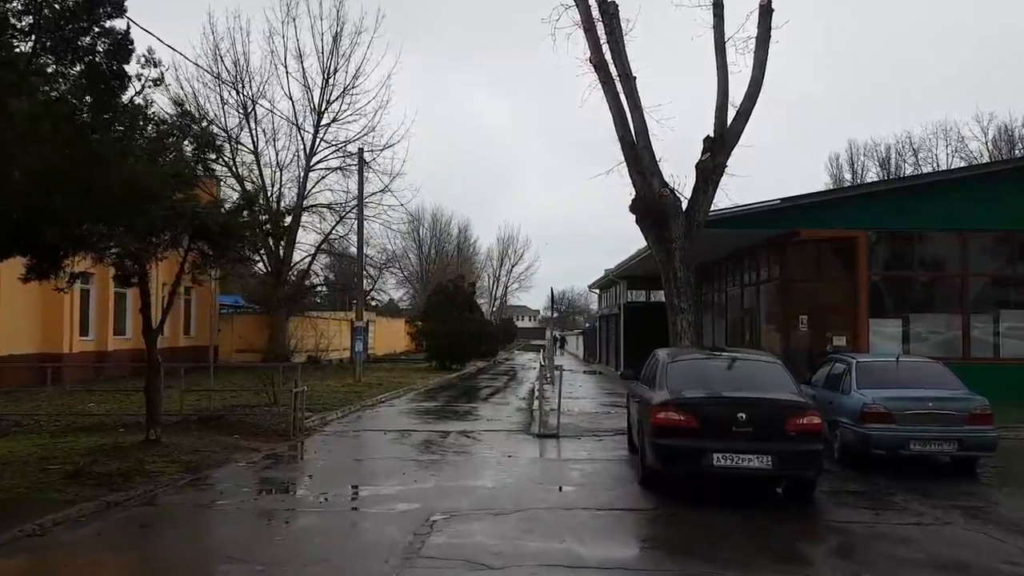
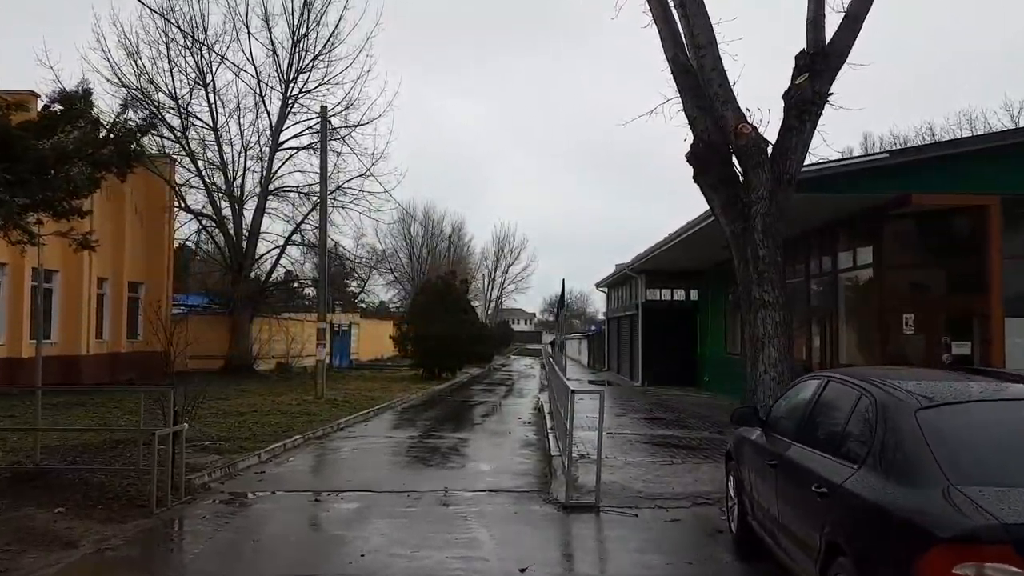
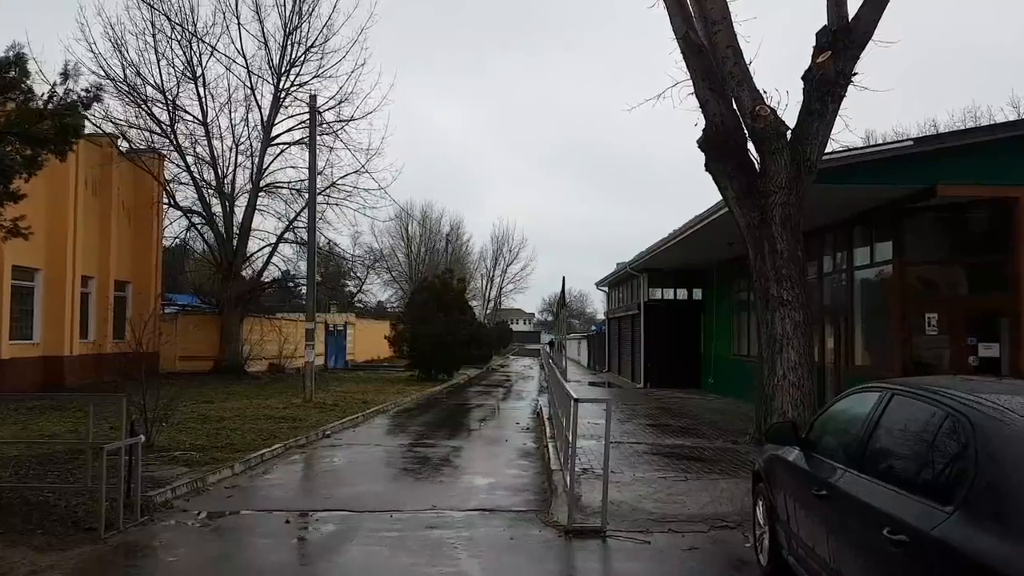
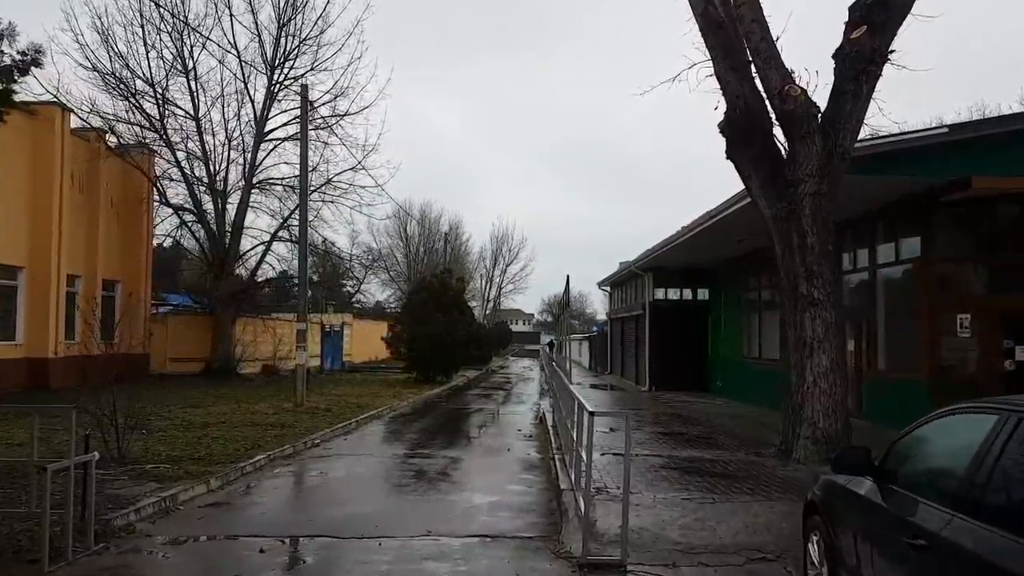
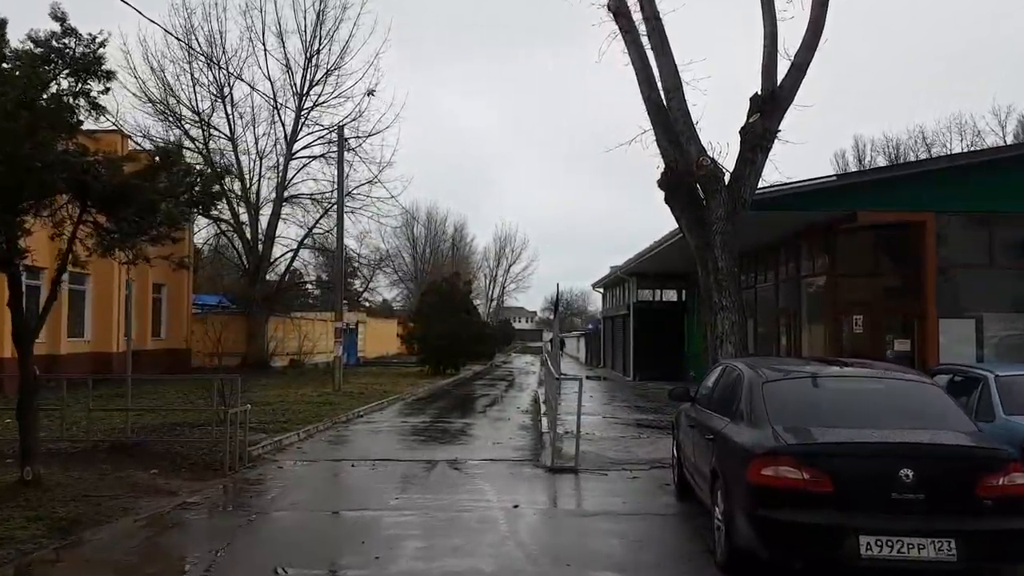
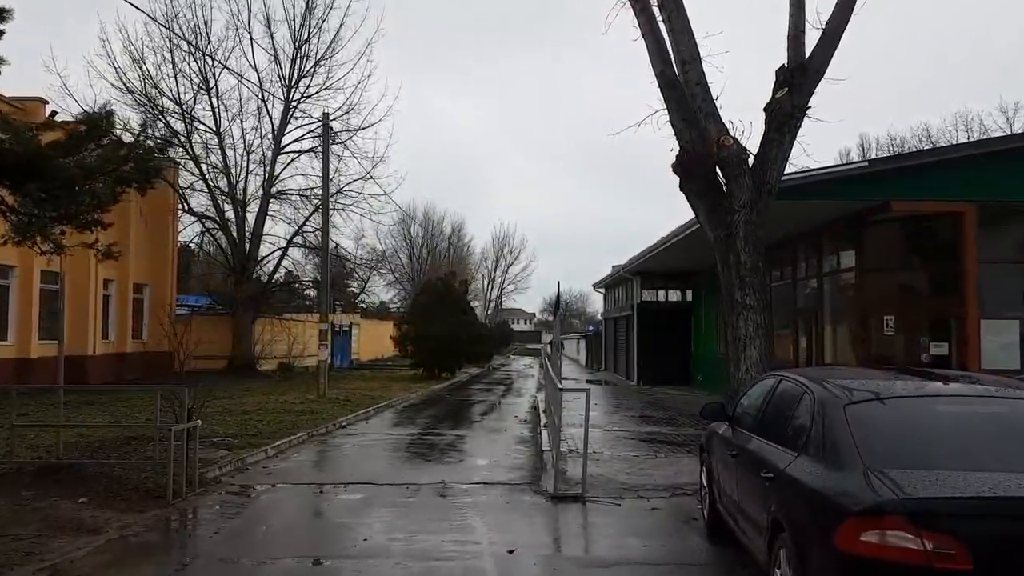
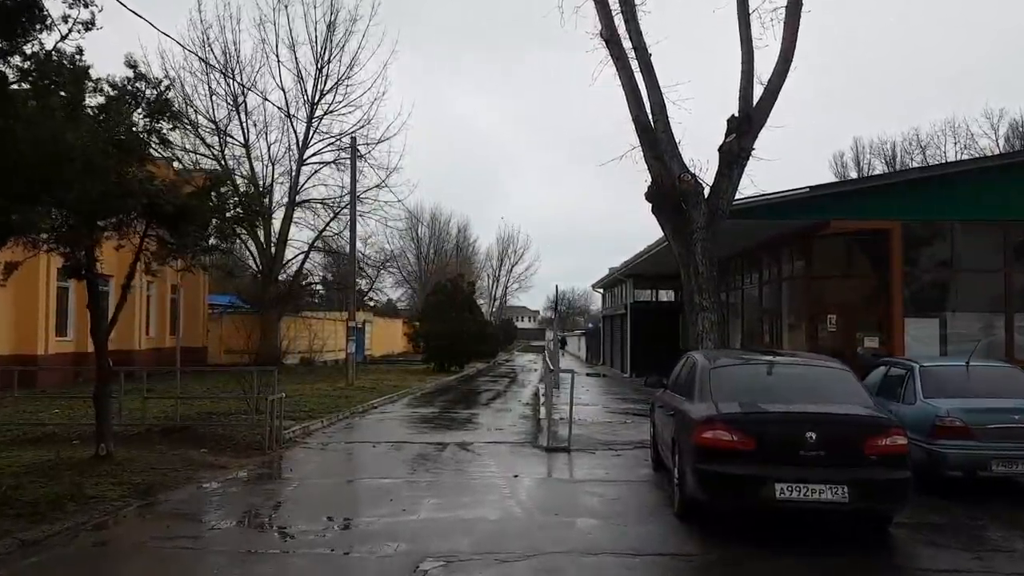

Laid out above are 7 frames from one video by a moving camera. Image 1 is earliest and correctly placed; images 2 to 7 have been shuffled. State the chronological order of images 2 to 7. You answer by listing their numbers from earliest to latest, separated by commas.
7, 5, 6, 2, 3, 4
